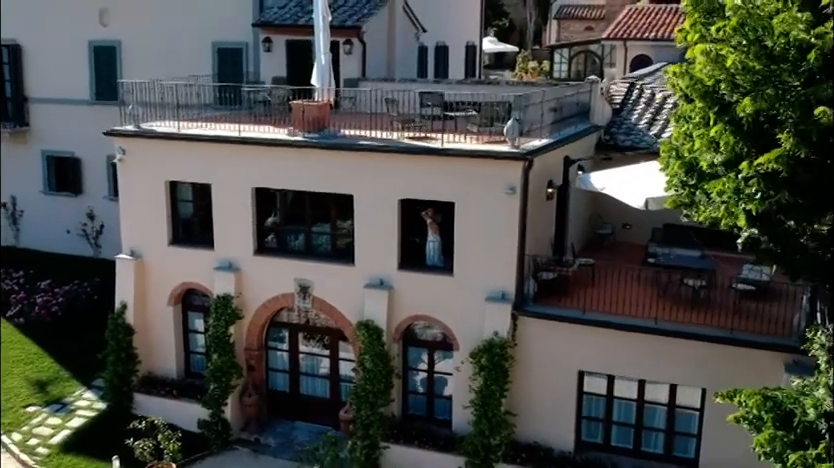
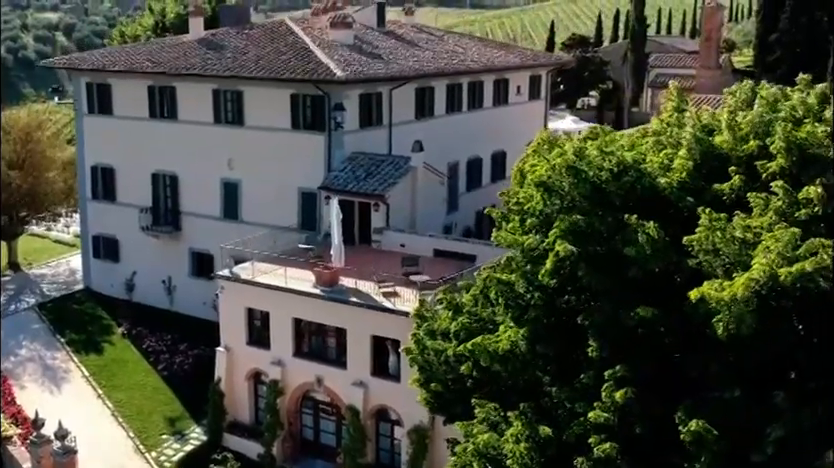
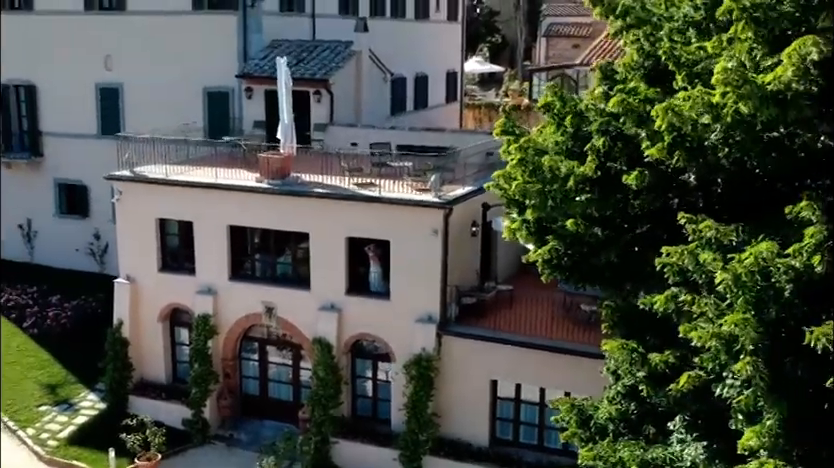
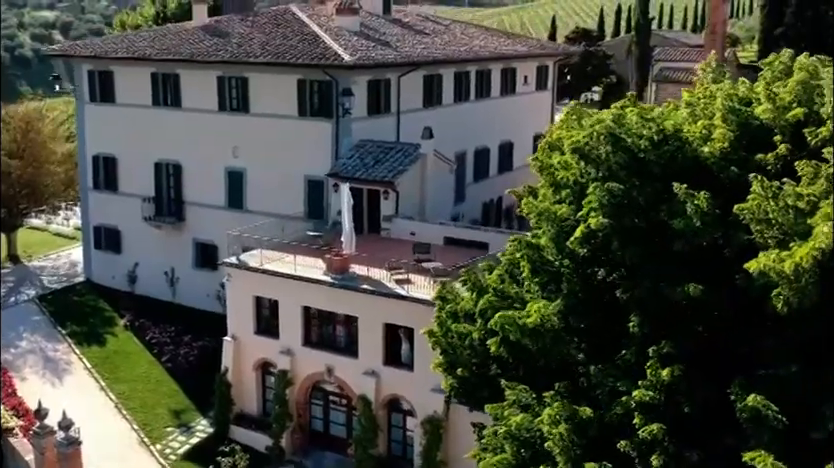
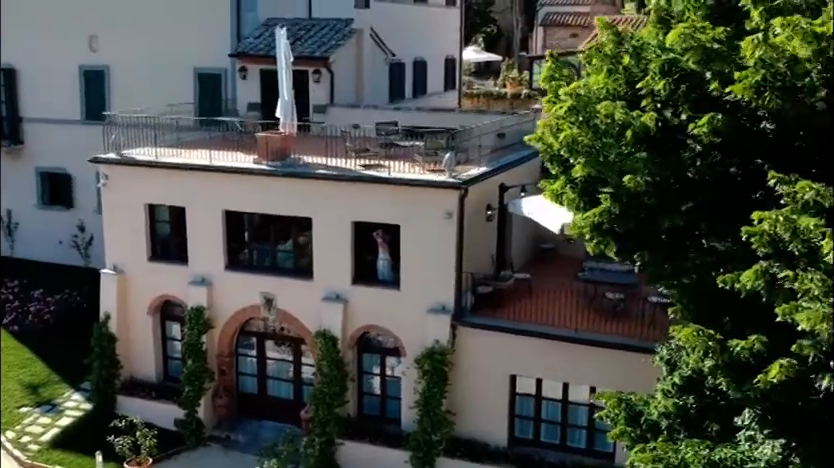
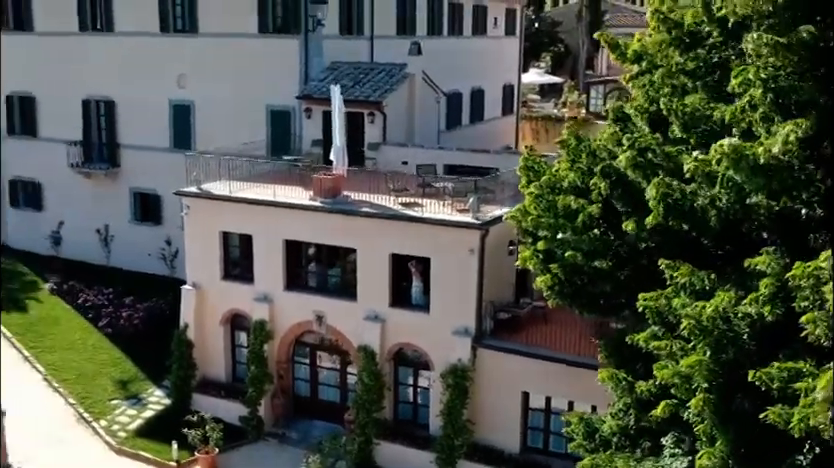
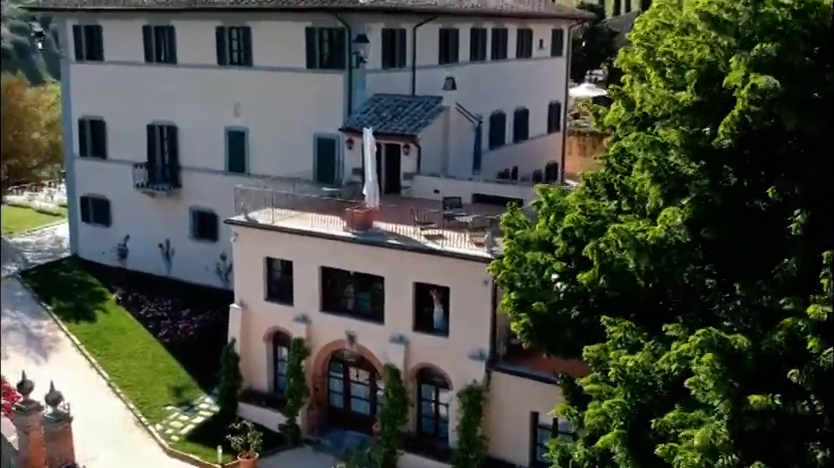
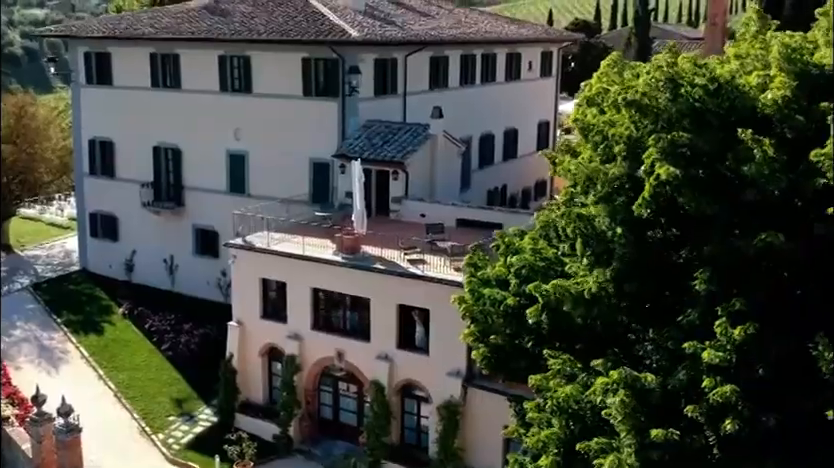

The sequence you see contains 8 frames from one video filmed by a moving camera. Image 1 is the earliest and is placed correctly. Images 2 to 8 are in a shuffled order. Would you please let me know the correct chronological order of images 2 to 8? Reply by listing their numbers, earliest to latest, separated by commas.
5, 3, 6, 7, 8, 4, 2
